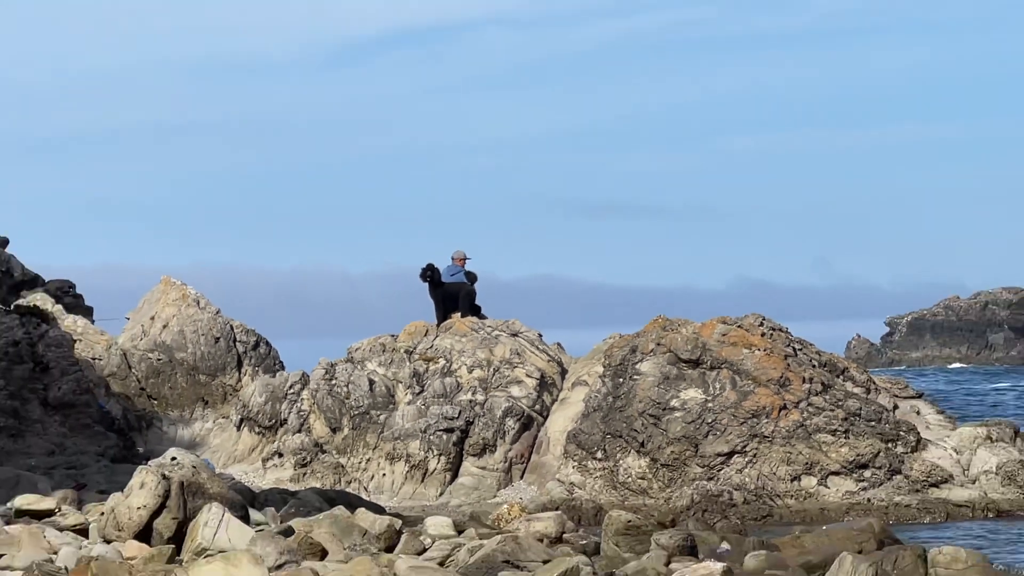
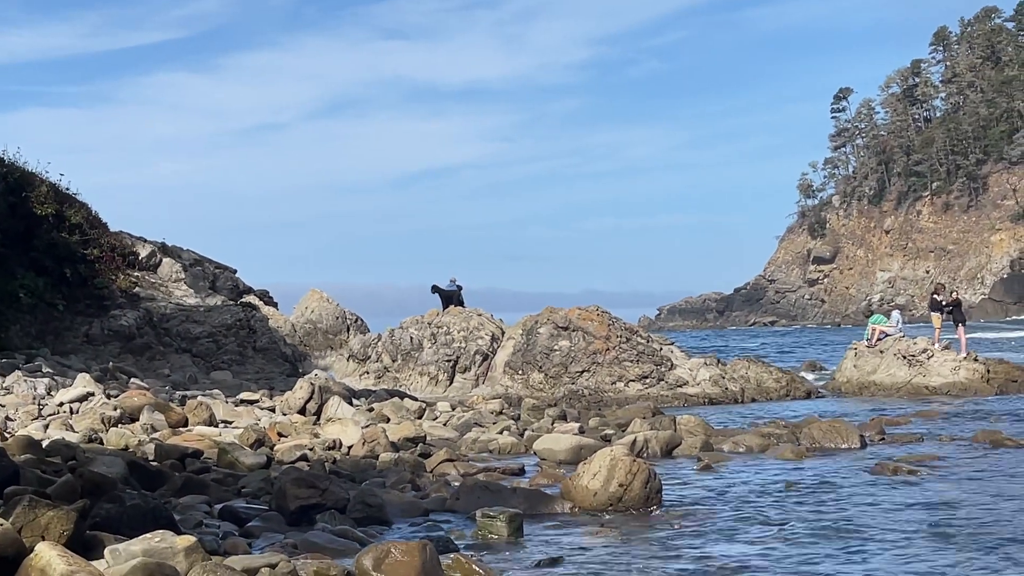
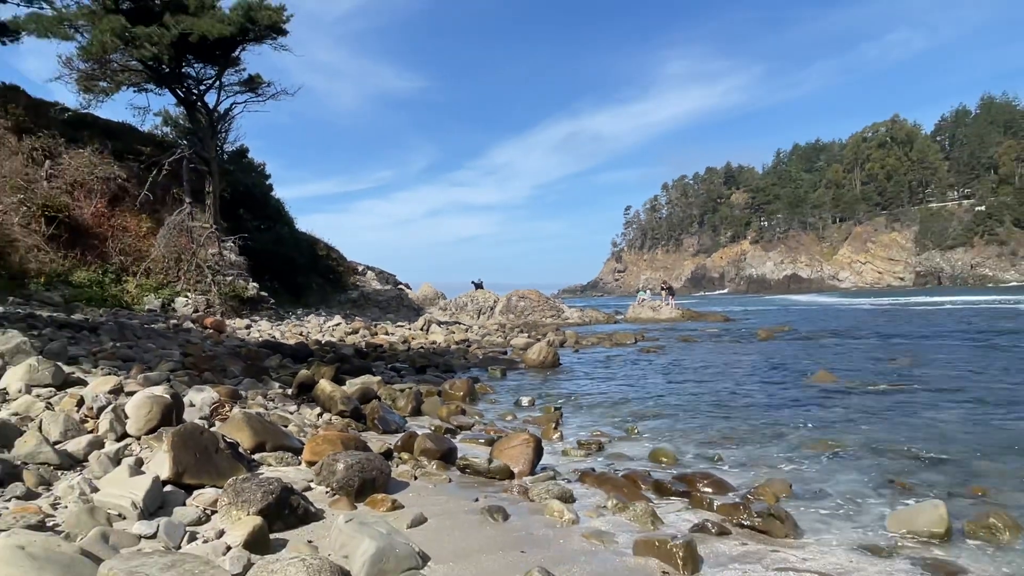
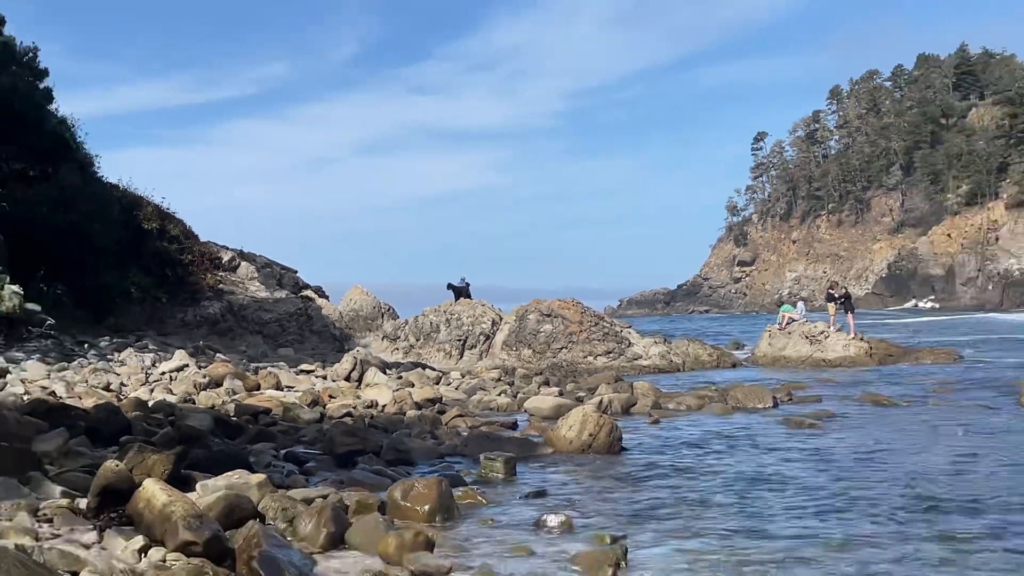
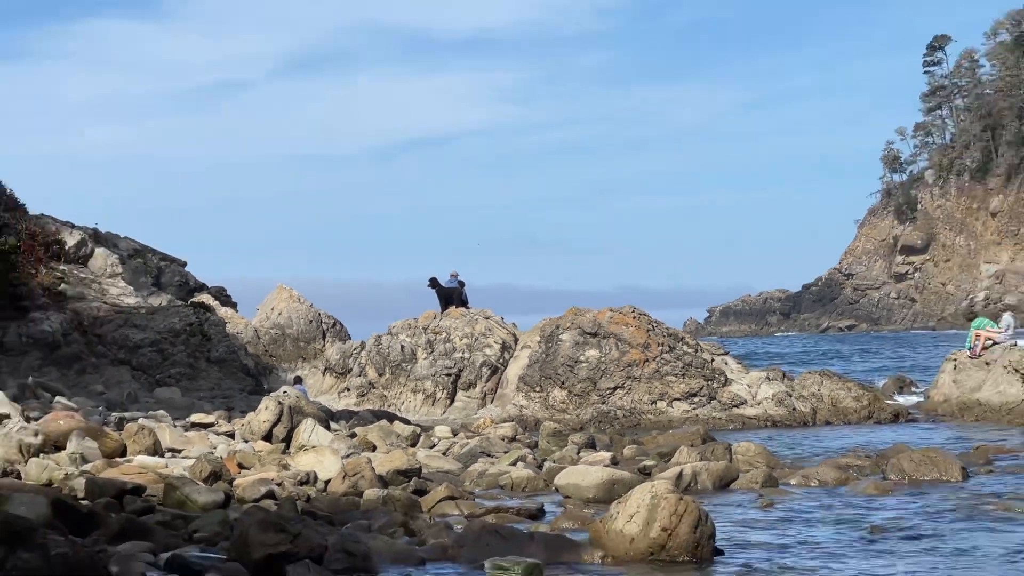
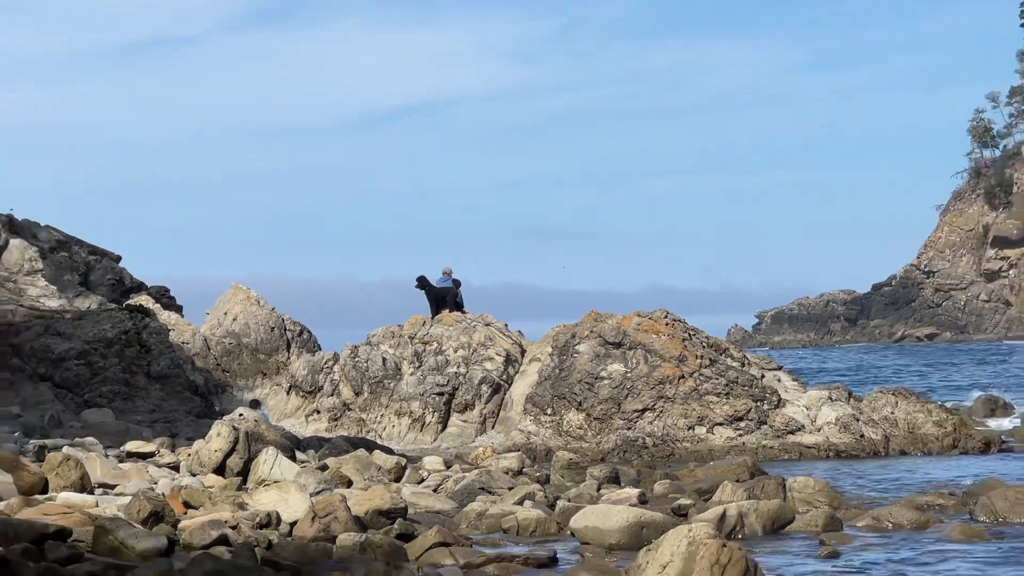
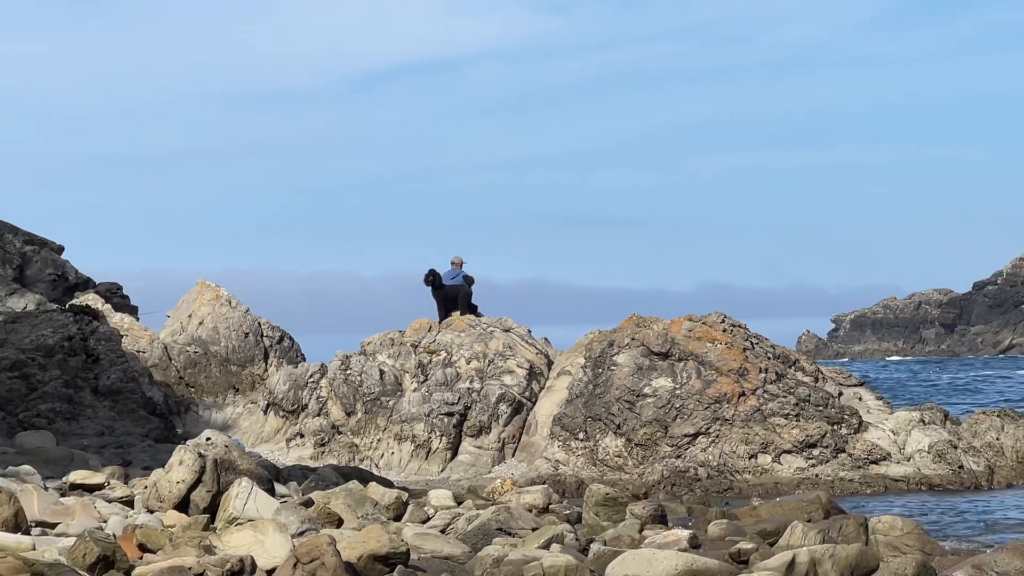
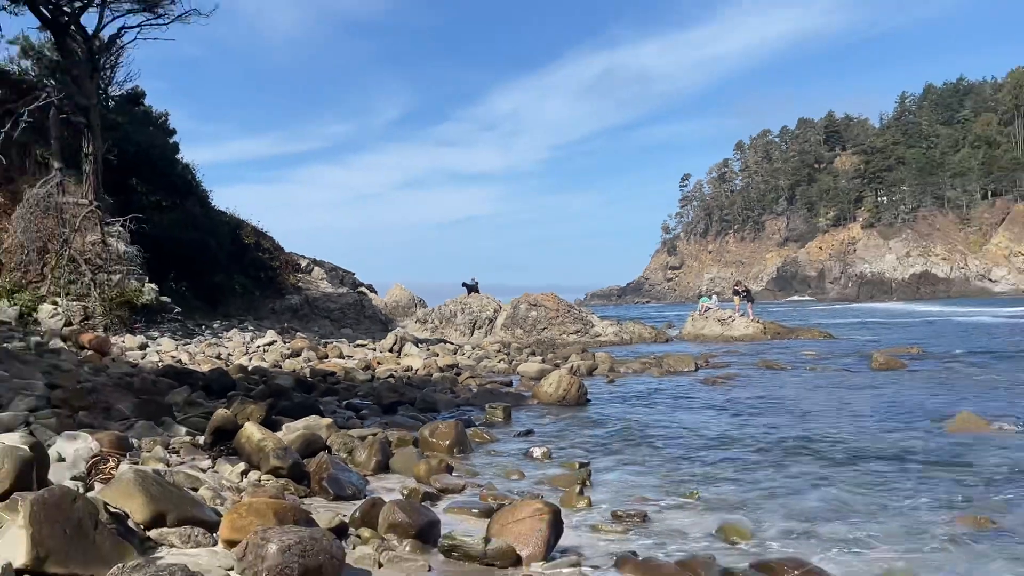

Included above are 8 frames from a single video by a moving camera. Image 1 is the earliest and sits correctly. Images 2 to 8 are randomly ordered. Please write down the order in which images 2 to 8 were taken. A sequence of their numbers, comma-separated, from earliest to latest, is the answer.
7, 6, 5, 2, 4, 8, 3
